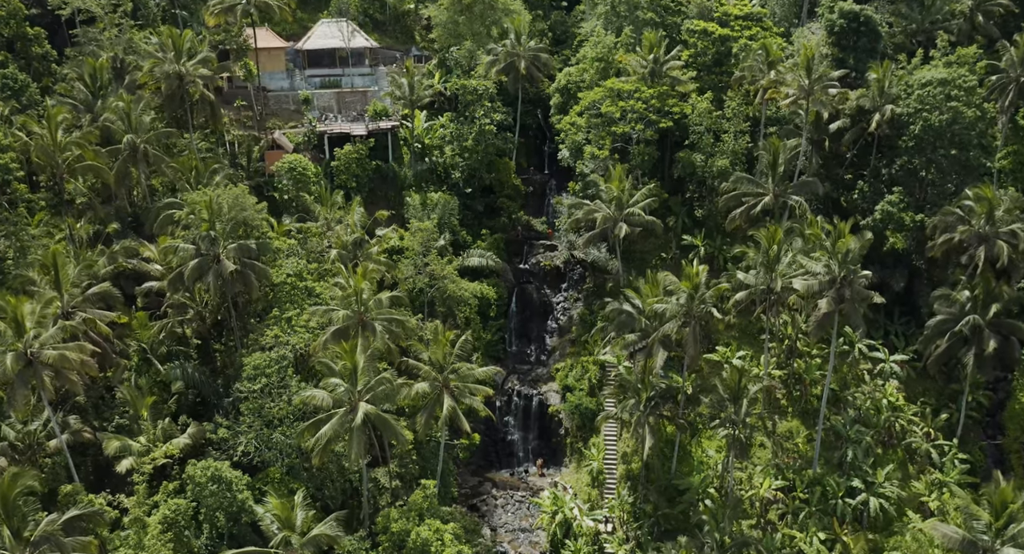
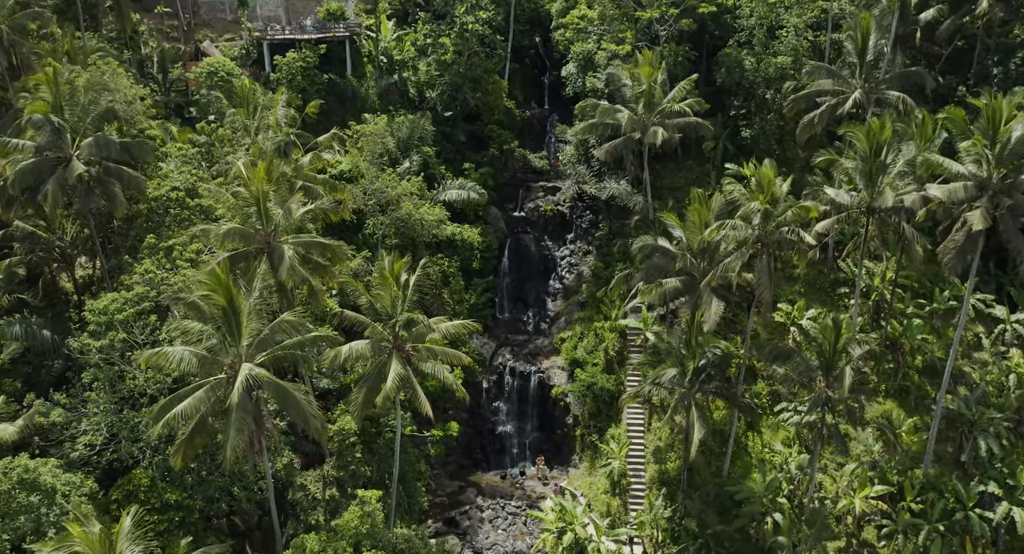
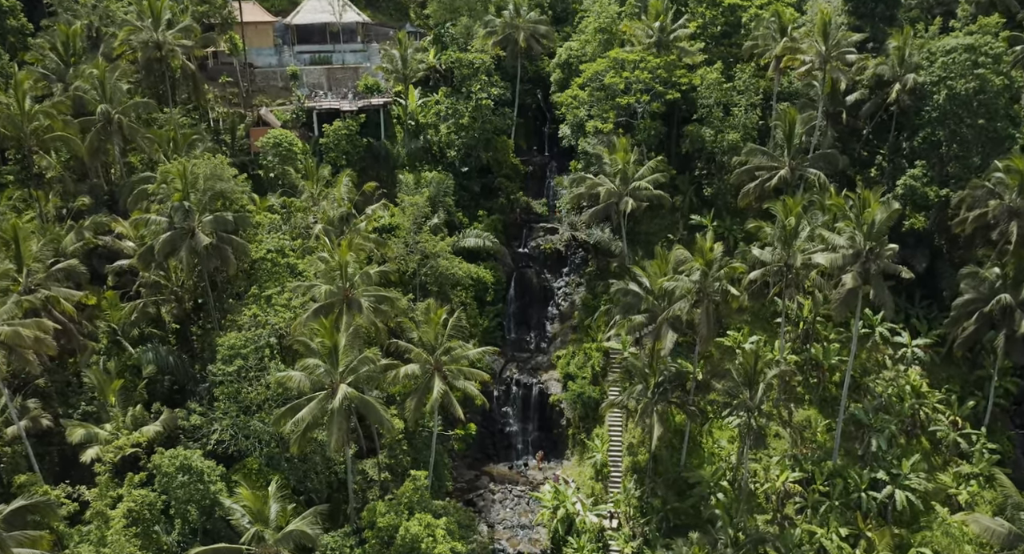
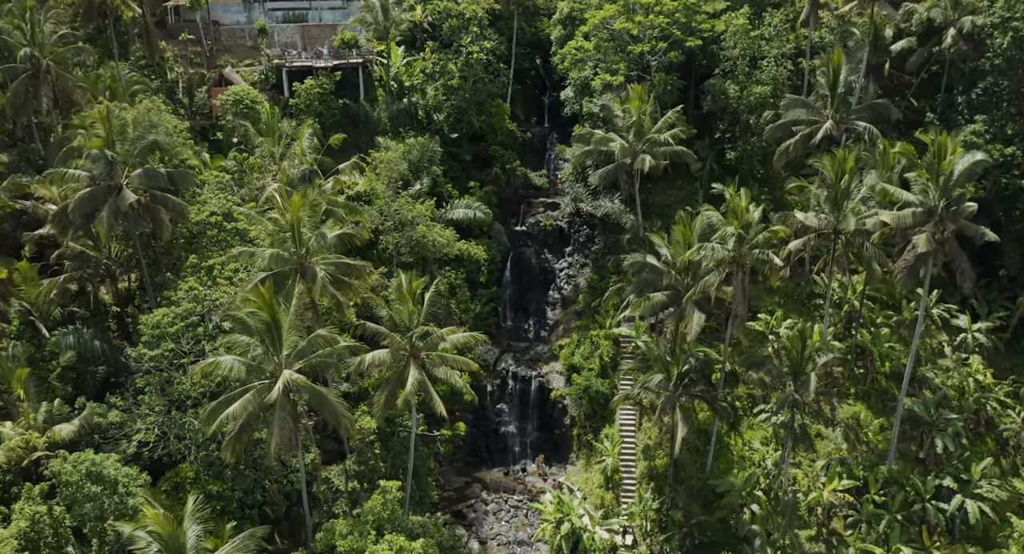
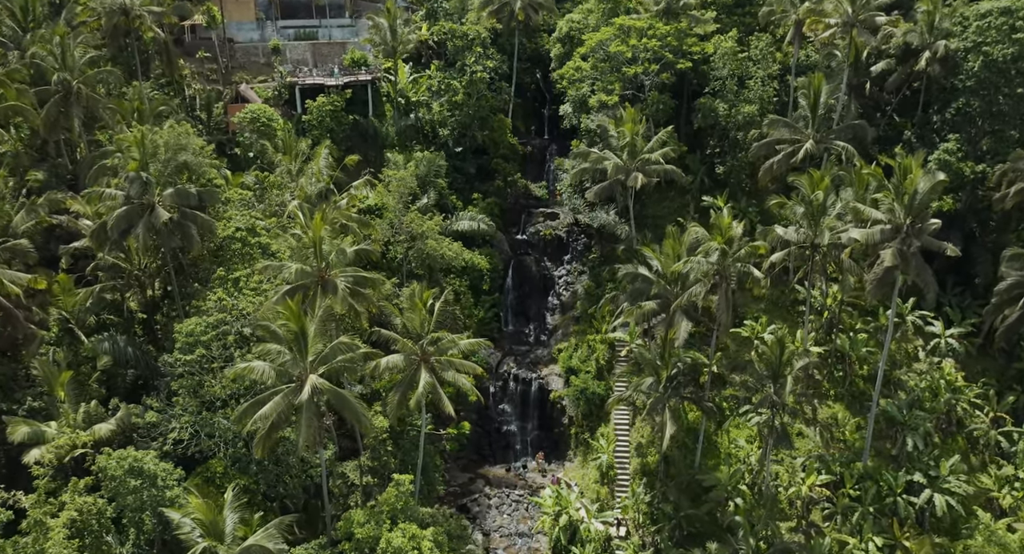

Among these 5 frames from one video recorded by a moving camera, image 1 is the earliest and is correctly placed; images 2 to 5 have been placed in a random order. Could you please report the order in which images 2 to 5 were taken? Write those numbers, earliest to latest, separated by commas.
3, 5, 4, 2
